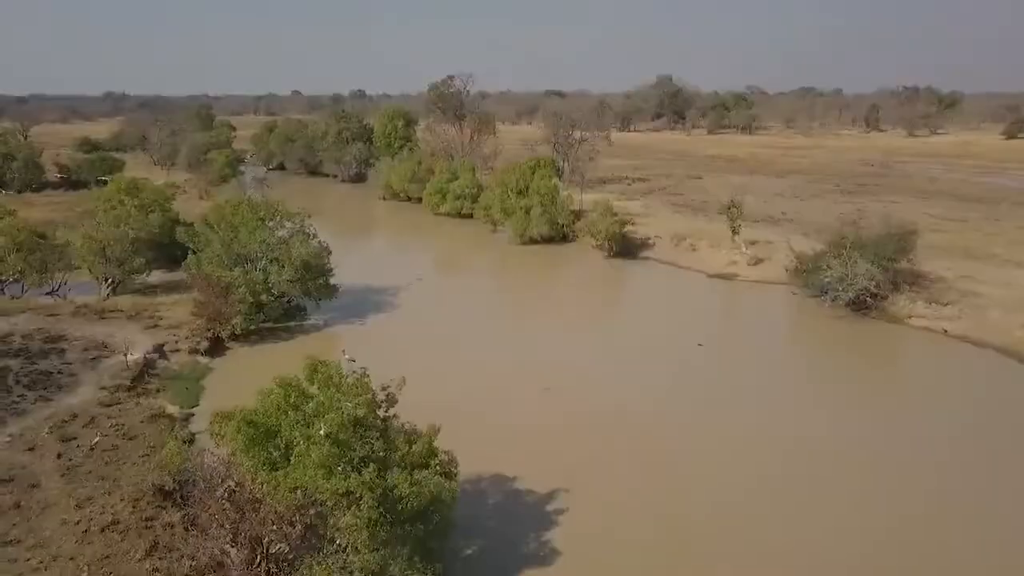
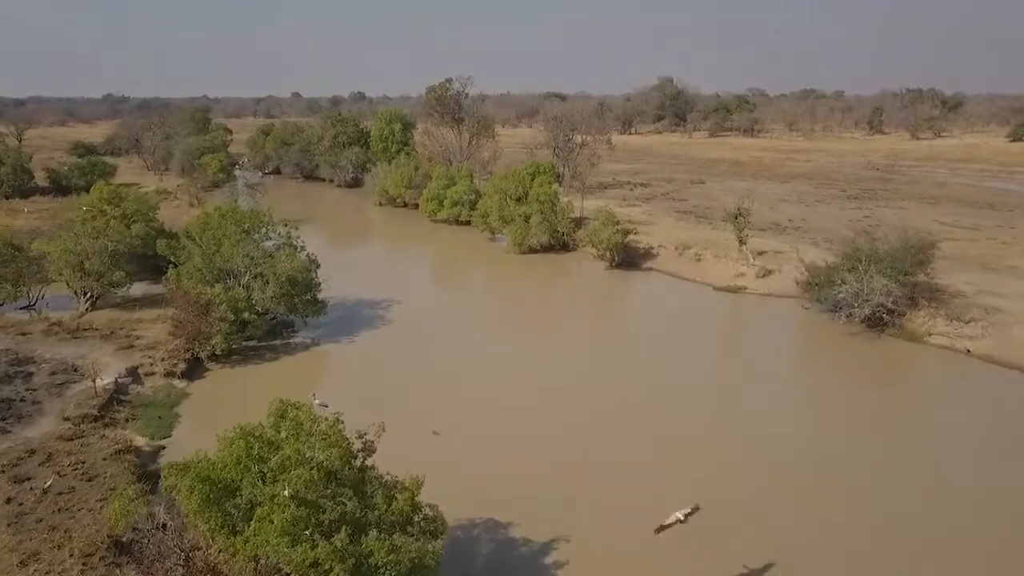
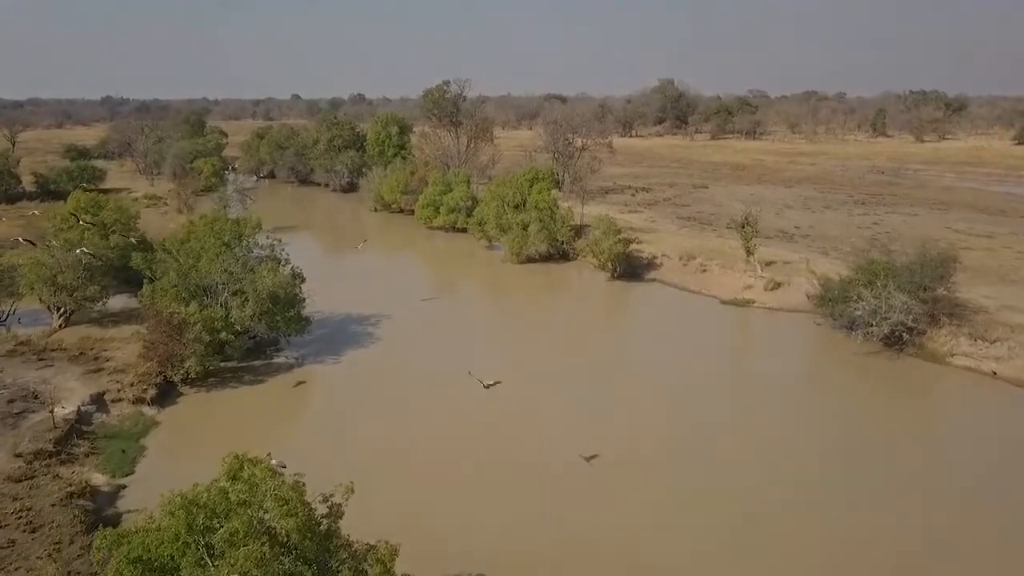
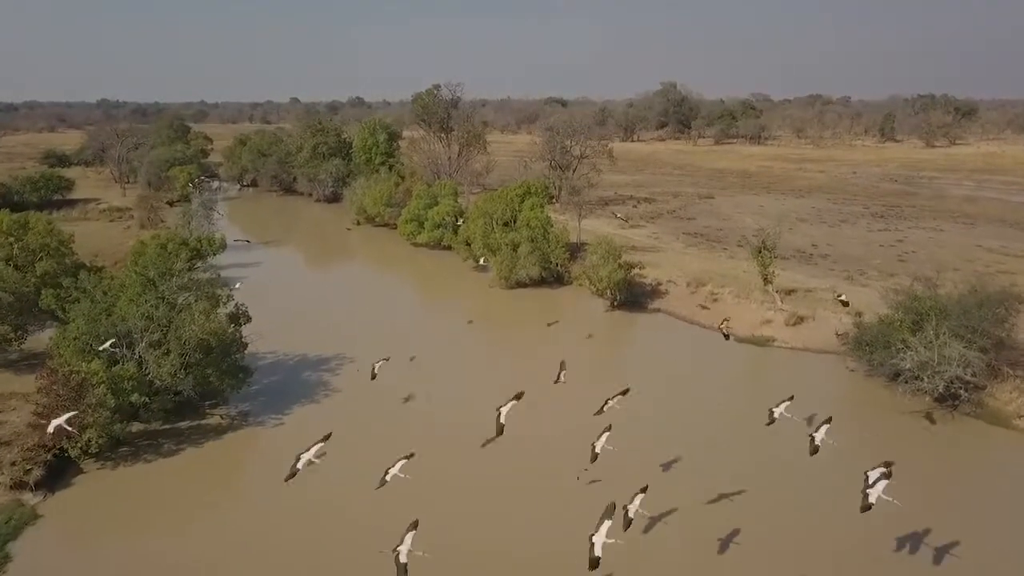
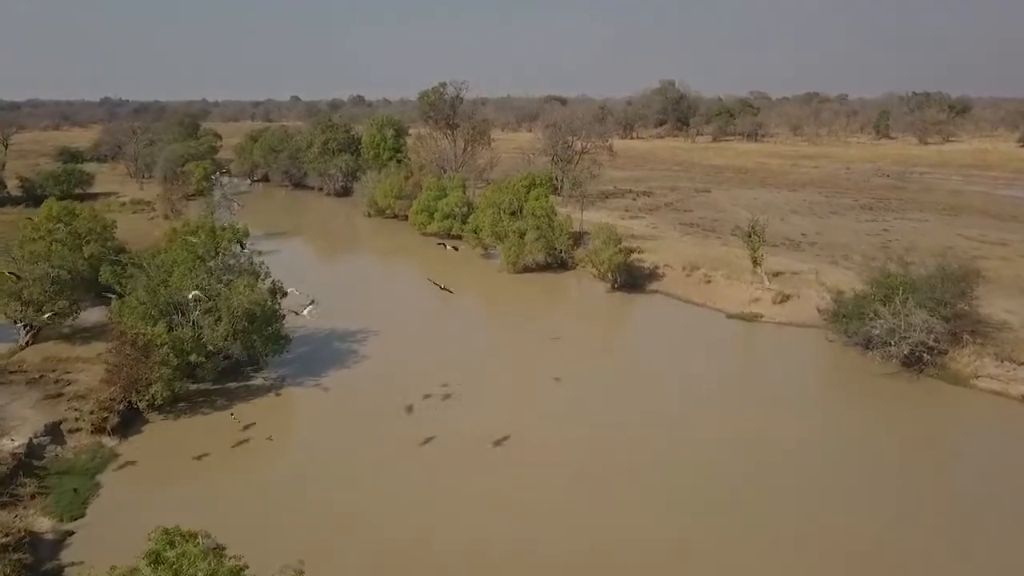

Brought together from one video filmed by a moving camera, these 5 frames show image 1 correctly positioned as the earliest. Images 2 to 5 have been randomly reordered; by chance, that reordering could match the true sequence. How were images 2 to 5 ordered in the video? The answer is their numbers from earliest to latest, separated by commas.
2, 3, 5, 4
